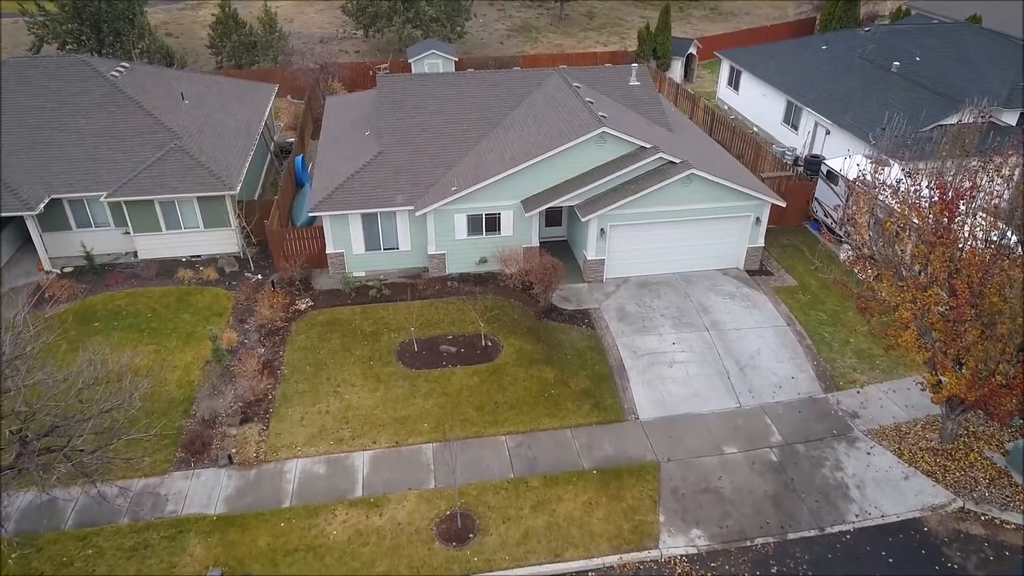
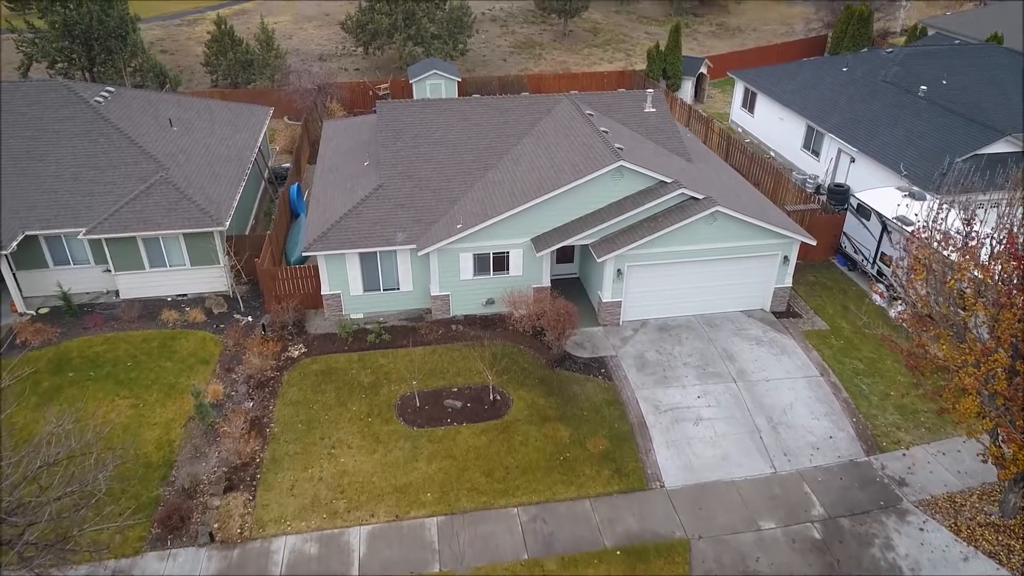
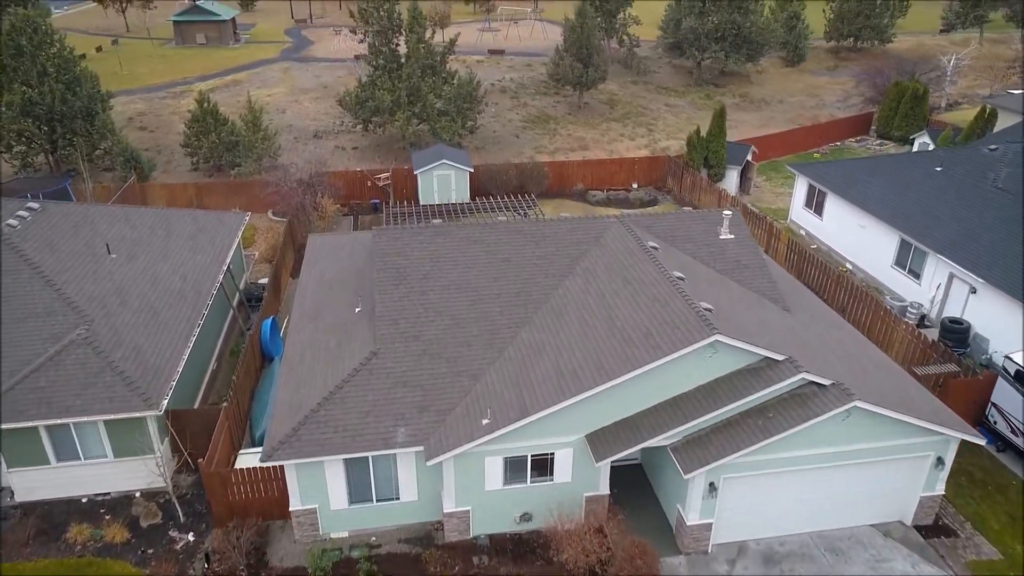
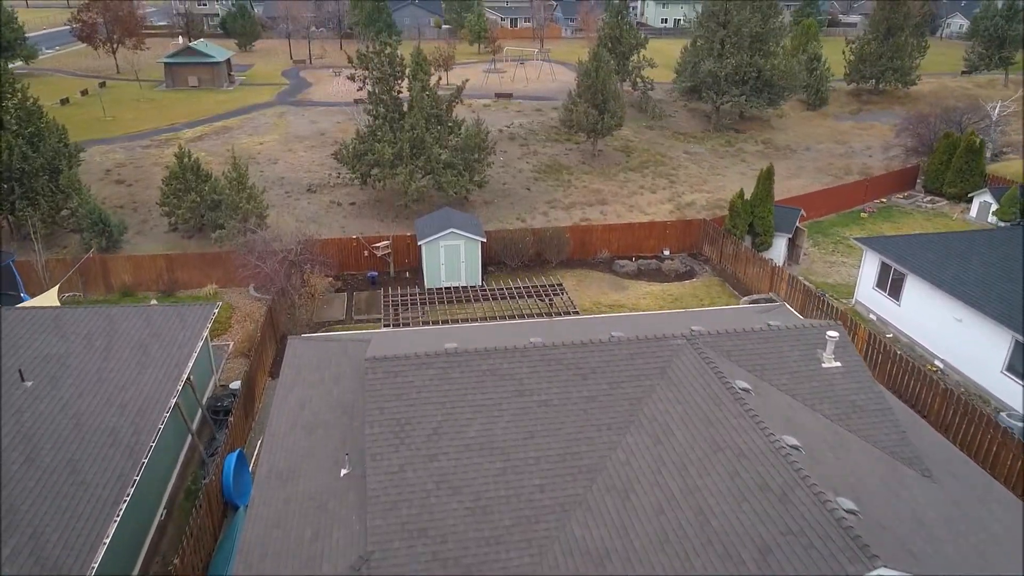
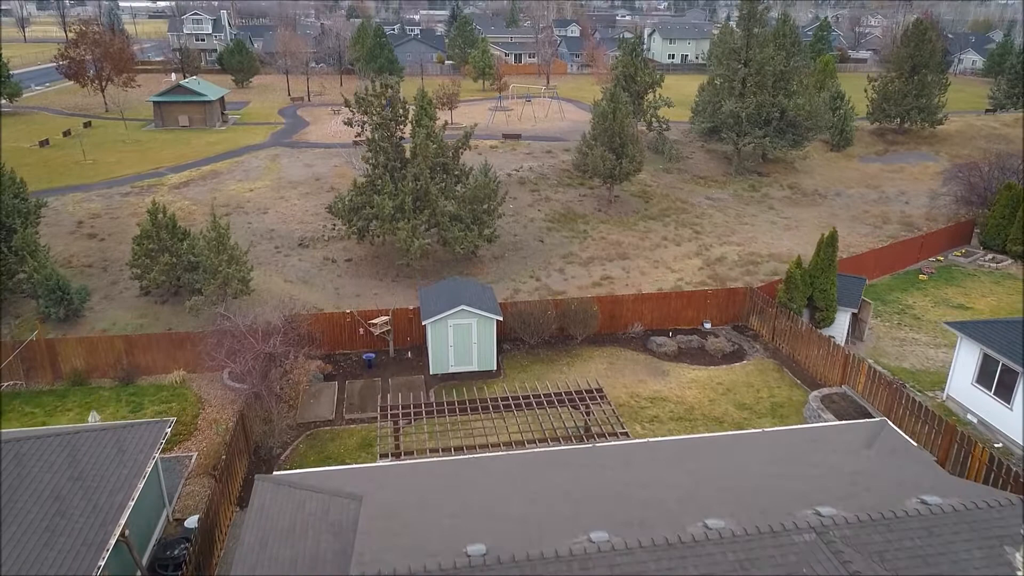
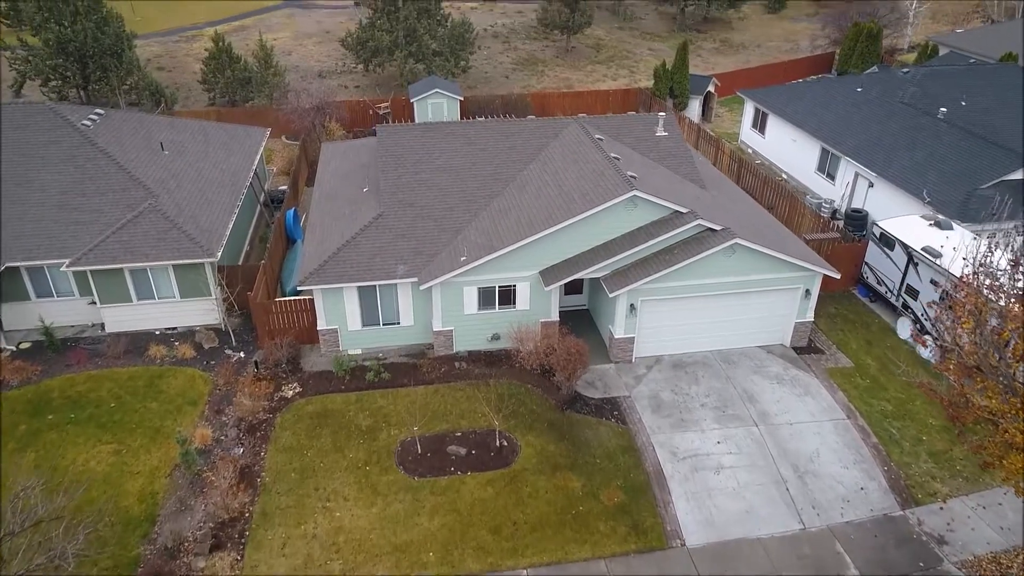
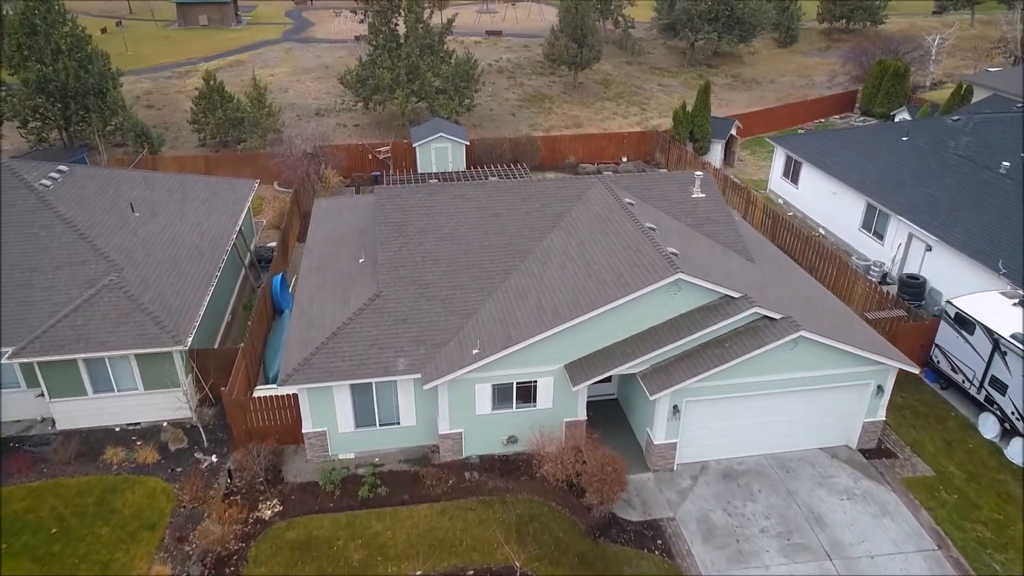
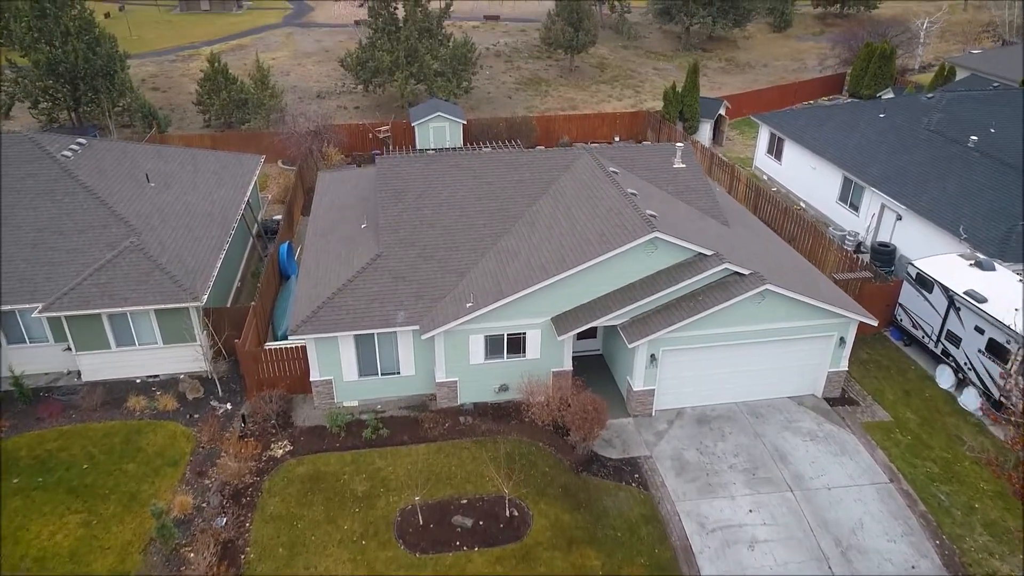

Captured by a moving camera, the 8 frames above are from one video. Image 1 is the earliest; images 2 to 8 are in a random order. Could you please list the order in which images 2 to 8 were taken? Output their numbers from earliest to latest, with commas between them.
2, 6, 8, 7, 3, 4, 5
